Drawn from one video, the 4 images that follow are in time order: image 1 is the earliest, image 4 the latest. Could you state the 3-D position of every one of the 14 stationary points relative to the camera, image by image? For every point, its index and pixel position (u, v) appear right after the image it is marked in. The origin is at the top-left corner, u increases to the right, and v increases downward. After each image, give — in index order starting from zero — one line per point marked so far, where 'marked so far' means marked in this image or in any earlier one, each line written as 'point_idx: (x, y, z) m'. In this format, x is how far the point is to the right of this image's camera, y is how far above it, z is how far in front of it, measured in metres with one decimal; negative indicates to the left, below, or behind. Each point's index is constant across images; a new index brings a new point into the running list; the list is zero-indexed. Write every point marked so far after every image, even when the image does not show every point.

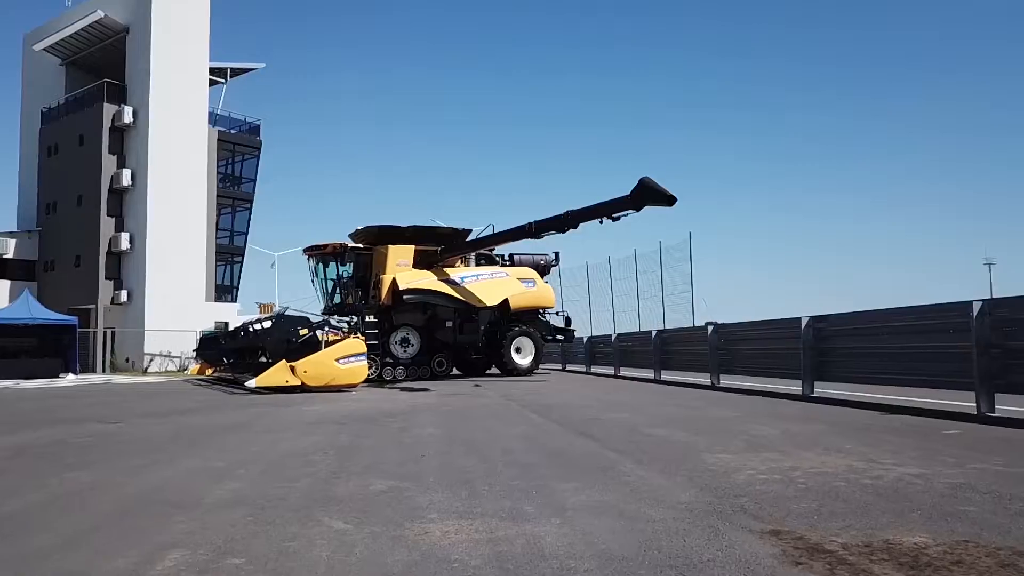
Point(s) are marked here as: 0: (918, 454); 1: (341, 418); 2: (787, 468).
0: (+3.0, -1.2, +6.0) m
1: (-2.2, -1.7, +10.4) m
2: (+1.9, -1.2, +5.5) m
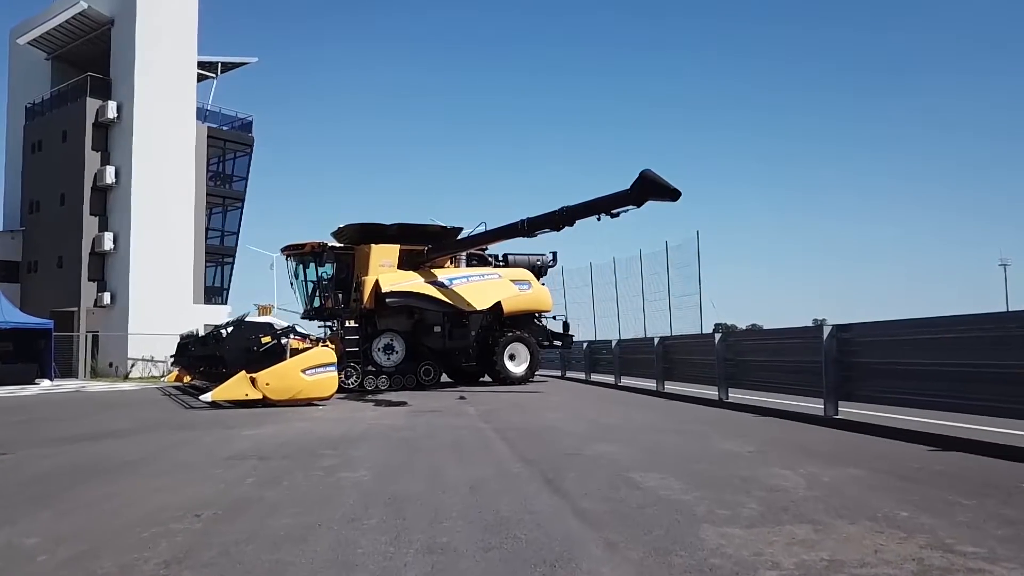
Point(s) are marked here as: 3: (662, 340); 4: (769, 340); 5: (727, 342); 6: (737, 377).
0: (+2.6, -1.3, +4.2) m
1: (-2.6, -1.7, +8.7) m
2: (+1.5, -1.3, +3.7) m
3: (+3.5, -1.2, +18.6) m
4: (+4.4, -0.9, +13.7) m
5: (+4.1, -1.0, +15.2) m
6: (+4.1, -1.6, +14.8) m
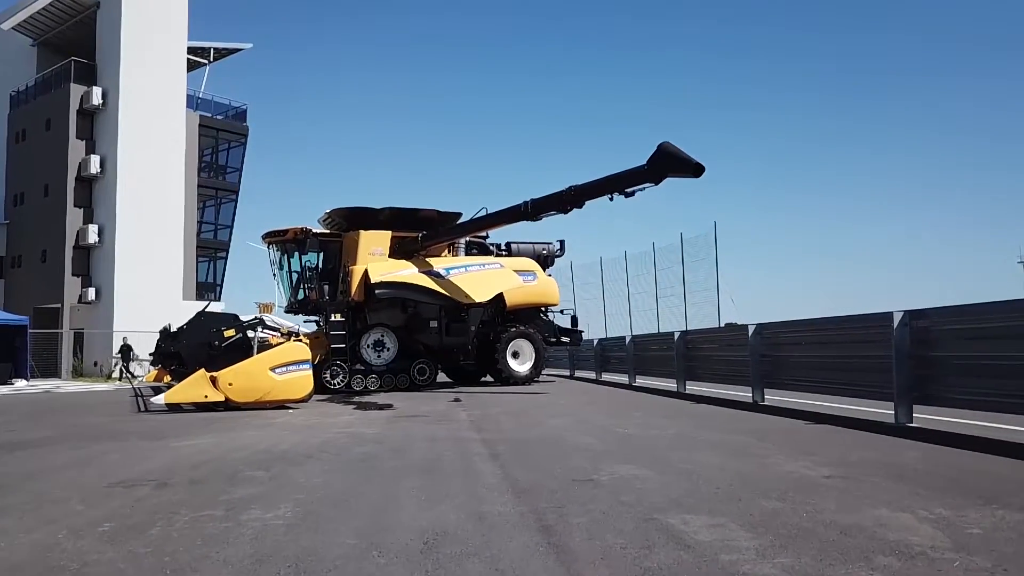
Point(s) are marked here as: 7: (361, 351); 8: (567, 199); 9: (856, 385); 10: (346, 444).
0: (+2.5, -1.0, +2.0) m
1: (-2.7, -1.5, +6.5) m
2: (+1.3, -1.0, +1.6) m
3: (+3.5, -0.9, +16.4) m
4: (+4.4, -0.6, +11.5) m
5: (+4.1, -0.7, +13.1) m
6: (+4.1, -1.4, +12.6) m
7: (-3.7, -1.6, +19.7) m
8: (+1.3, +2.1, +18.5) m
9: (+4.5, -1.3, +10.5) m
10: (-1.8, -1.6, +8.5) m
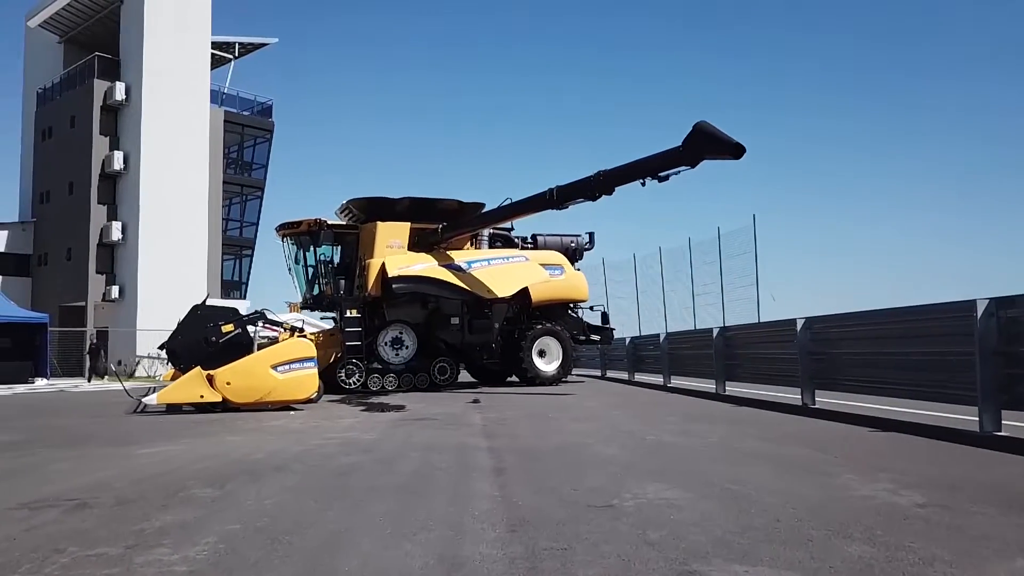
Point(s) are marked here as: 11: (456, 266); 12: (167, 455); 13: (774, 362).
0: (+2.3, -0.9, +0.7) m
1: (-2.7, -1.3, +5.4) m
2: (+1.1, -0.9, +0.3) m
3: (+3.9, -0.8, +15.0) m
4: (+4.6, -0.4, +10.1) m
5: (+4.4, -0.6, +11.6) m
6: (+4.4, -1.2, +11.2) m
7: (-3.1, -1.4, +18.6) m
8: (+1.8, +2.2, +17.2) m
9: (+4.7, -1.1, +9.0) m
10: (-1.7, -1.5, +7.4) m
11: (-1.4, +0.5, +19.7) m
12: (-3.1, -1.5, +7.2) m
13: (+4.2, -1.2, +12.7) m
